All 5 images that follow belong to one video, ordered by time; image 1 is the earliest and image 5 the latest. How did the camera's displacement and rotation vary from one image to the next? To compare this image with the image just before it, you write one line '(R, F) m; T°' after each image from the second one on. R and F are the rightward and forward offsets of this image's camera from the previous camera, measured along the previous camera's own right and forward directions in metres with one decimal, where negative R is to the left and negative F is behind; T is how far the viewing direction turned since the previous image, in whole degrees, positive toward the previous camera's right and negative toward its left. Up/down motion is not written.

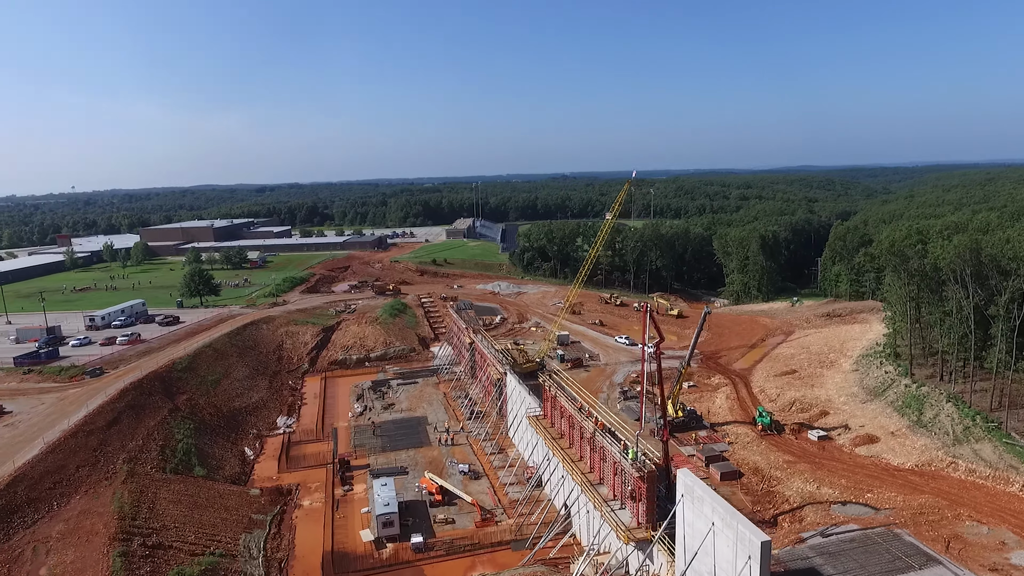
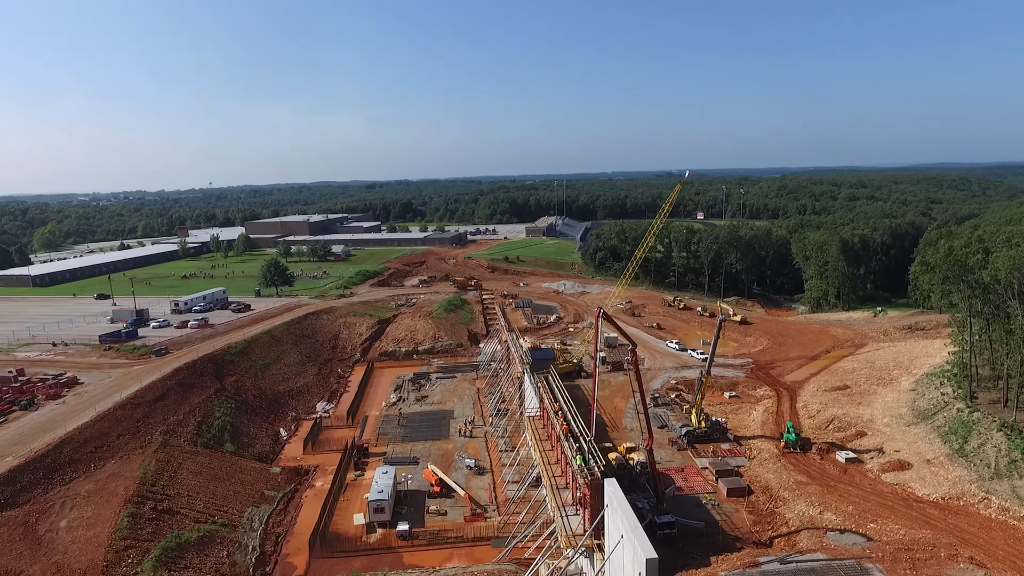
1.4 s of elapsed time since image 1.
(+4.1, +0.1) m; -9°
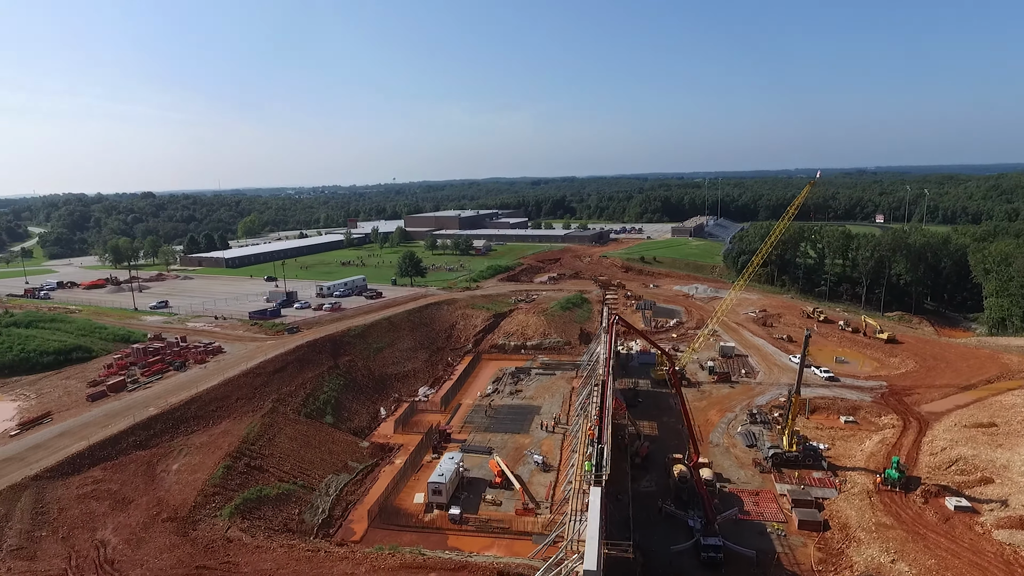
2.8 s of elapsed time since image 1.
(+4.0, +0.1) m; -15°
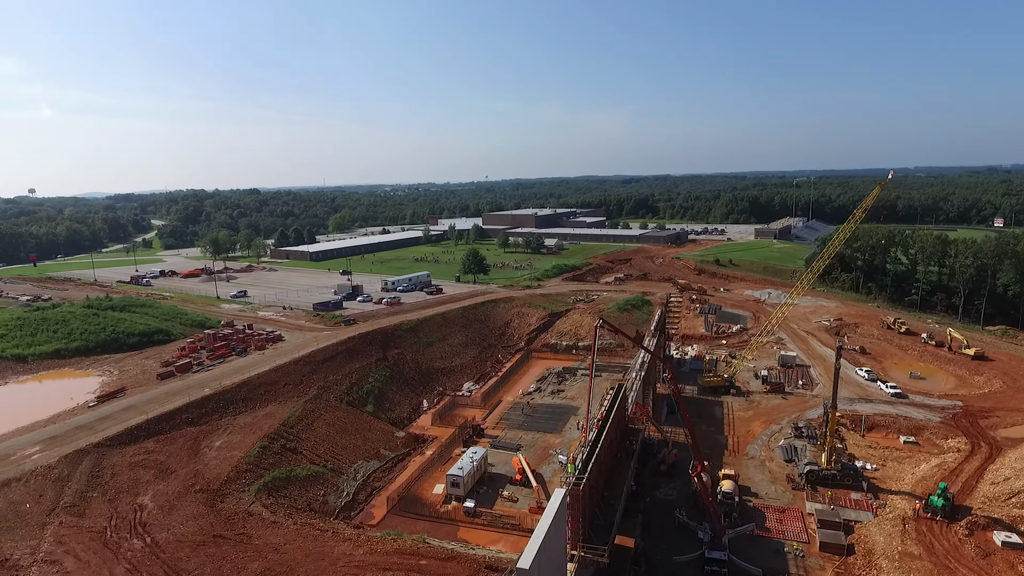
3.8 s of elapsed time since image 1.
(+2.9, -0.1) m; -8°
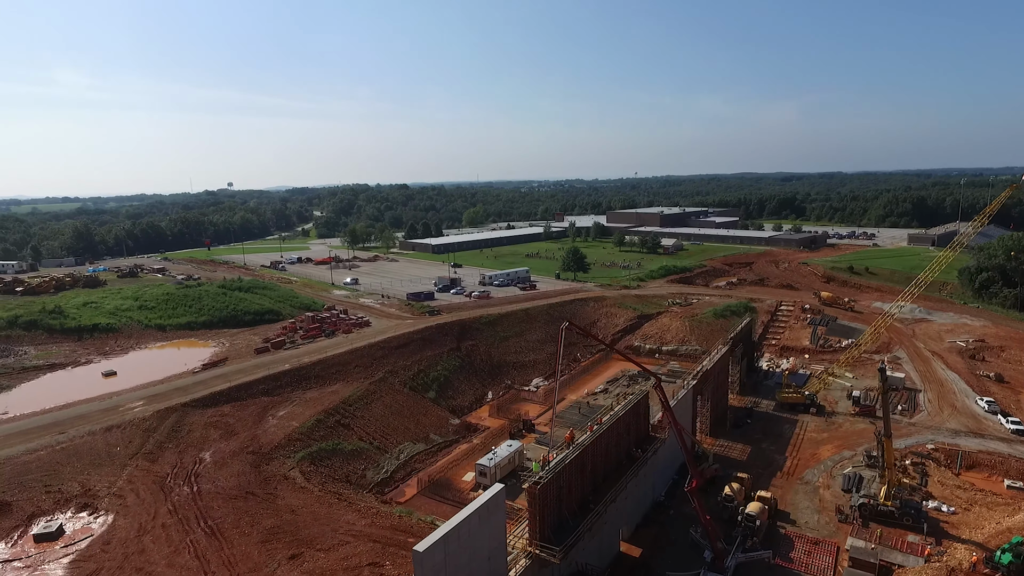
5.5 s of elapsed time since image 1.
(+4.8, +0.1) m; -13°
